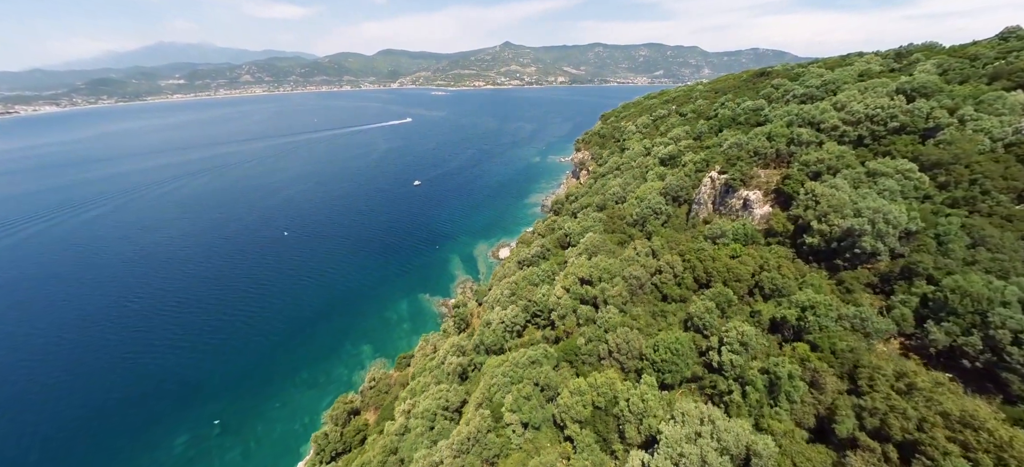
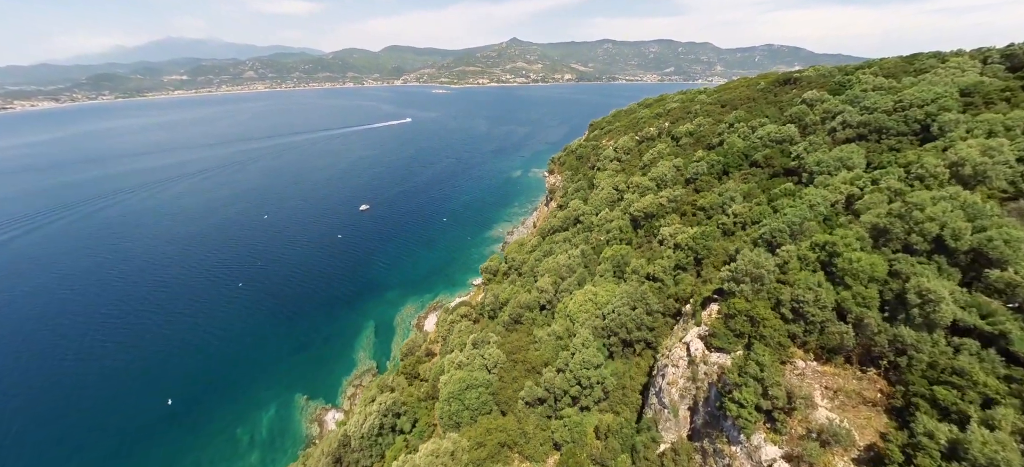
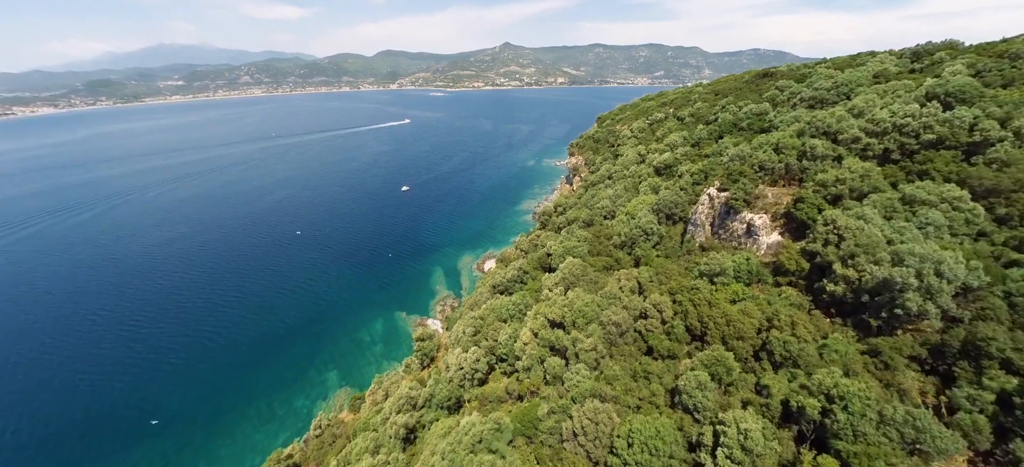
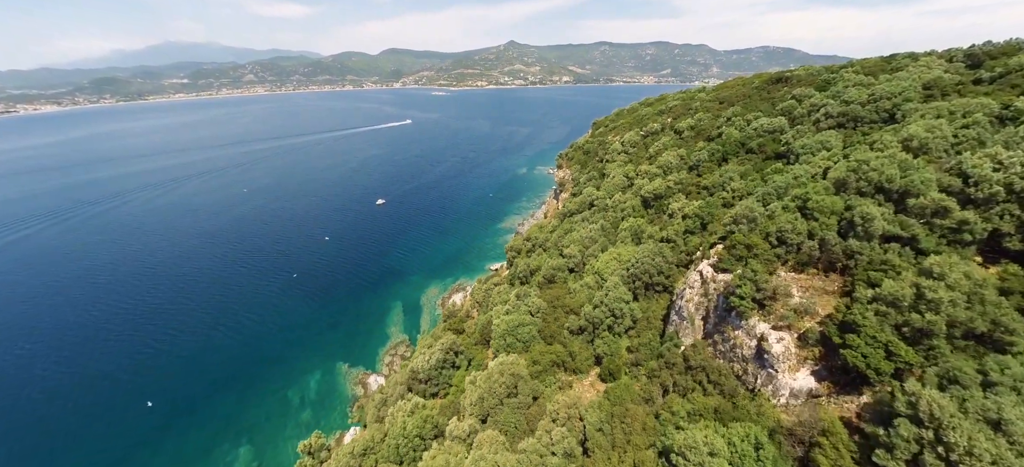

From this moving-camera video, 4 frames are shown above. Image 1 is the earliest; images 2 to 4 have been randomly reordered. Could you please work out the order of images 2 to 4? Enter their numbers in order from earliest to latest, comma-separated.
3, 4, 2
